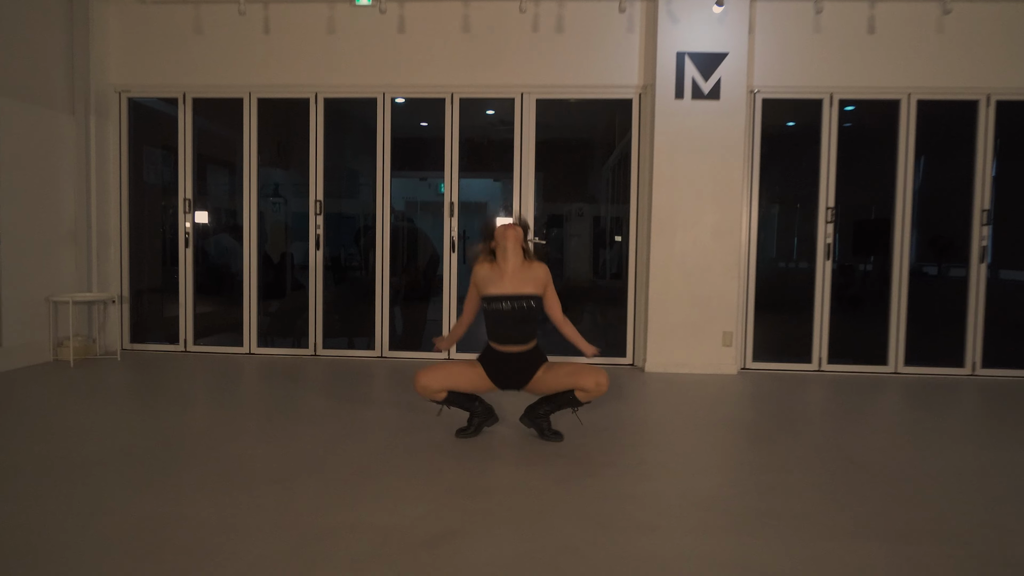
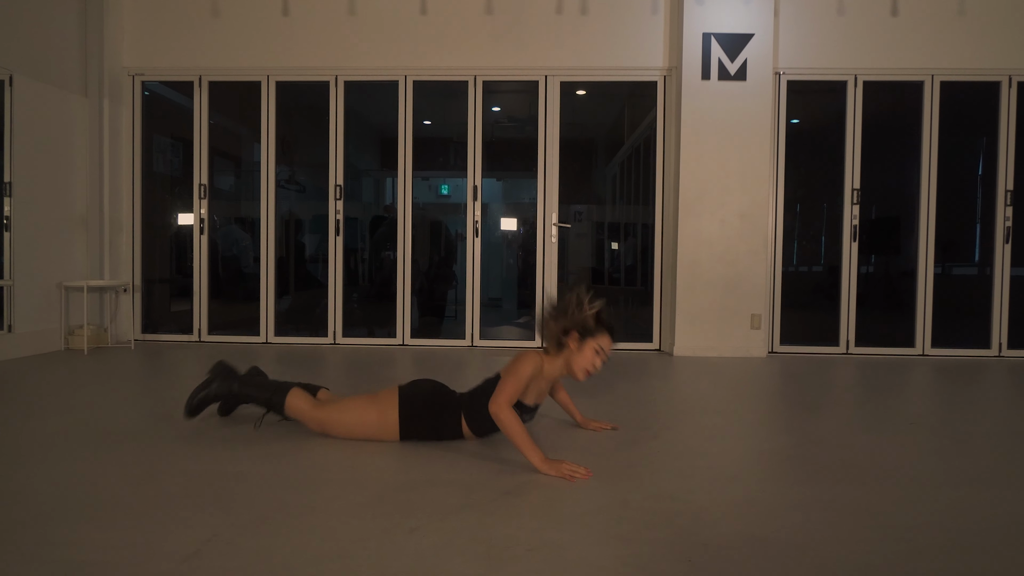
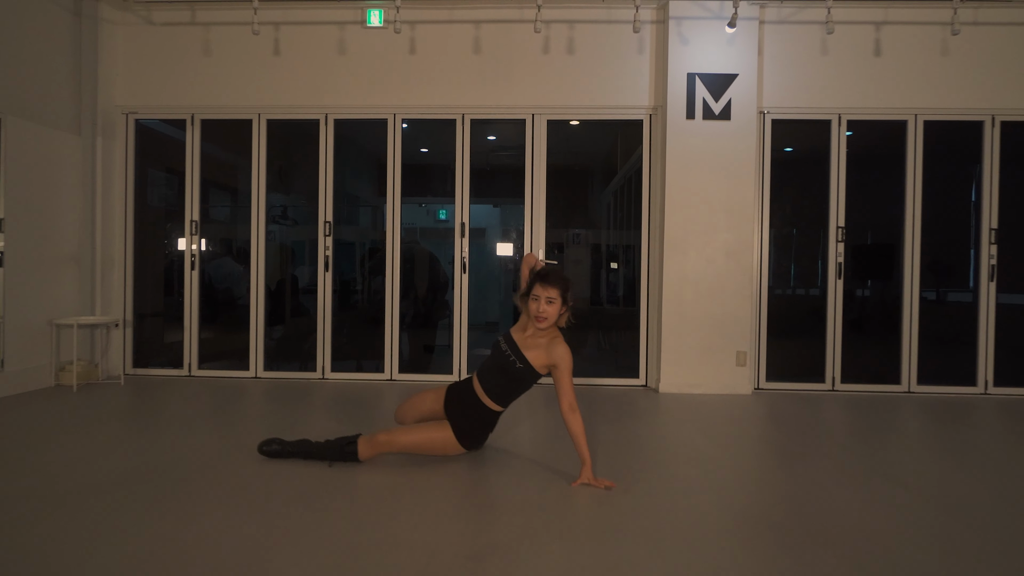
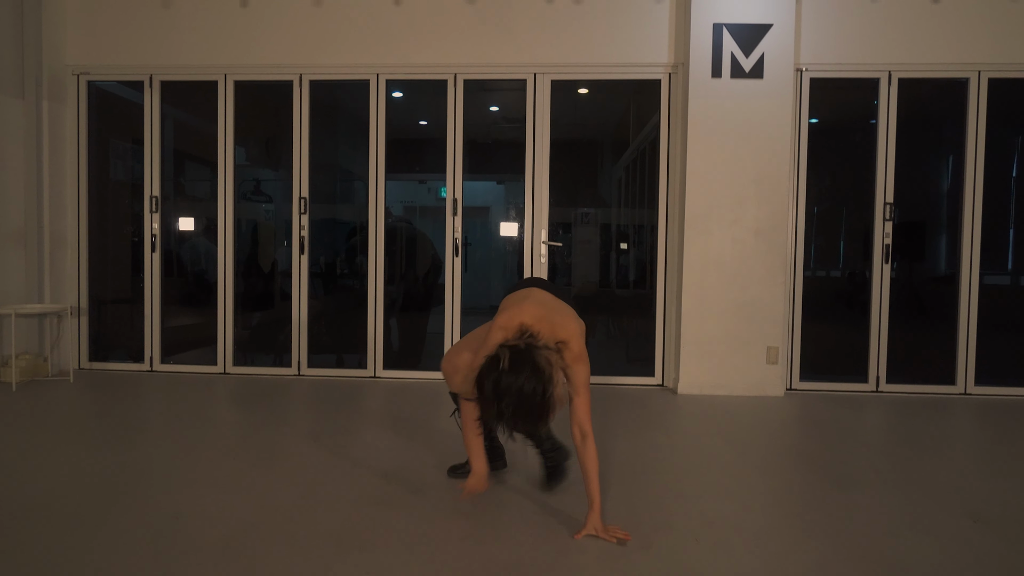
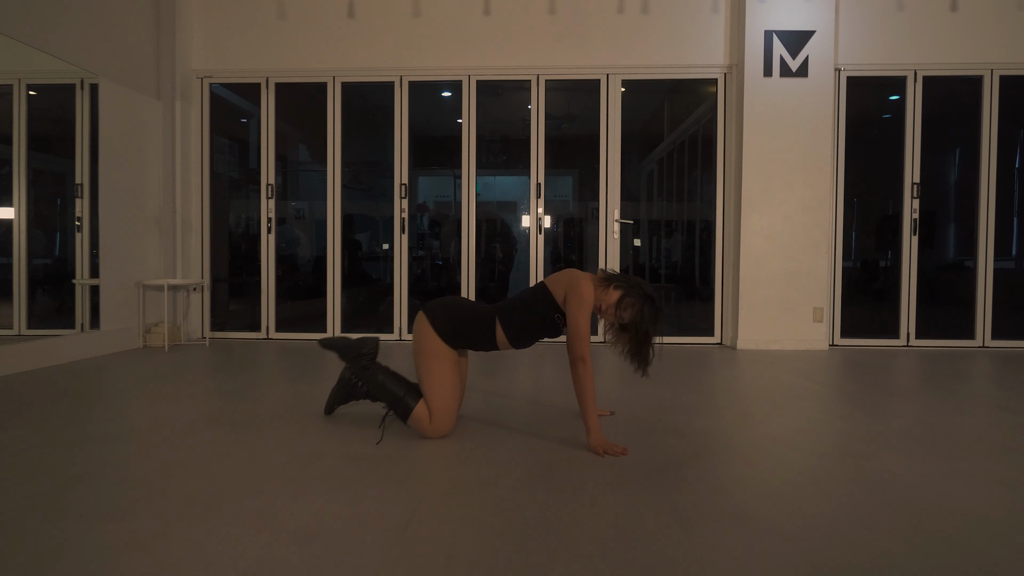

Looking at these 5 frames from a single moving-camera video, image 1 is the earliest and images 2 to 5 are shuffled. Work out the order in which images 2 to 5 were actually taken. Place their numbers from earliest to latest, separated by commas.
4, 3, 2, 5
